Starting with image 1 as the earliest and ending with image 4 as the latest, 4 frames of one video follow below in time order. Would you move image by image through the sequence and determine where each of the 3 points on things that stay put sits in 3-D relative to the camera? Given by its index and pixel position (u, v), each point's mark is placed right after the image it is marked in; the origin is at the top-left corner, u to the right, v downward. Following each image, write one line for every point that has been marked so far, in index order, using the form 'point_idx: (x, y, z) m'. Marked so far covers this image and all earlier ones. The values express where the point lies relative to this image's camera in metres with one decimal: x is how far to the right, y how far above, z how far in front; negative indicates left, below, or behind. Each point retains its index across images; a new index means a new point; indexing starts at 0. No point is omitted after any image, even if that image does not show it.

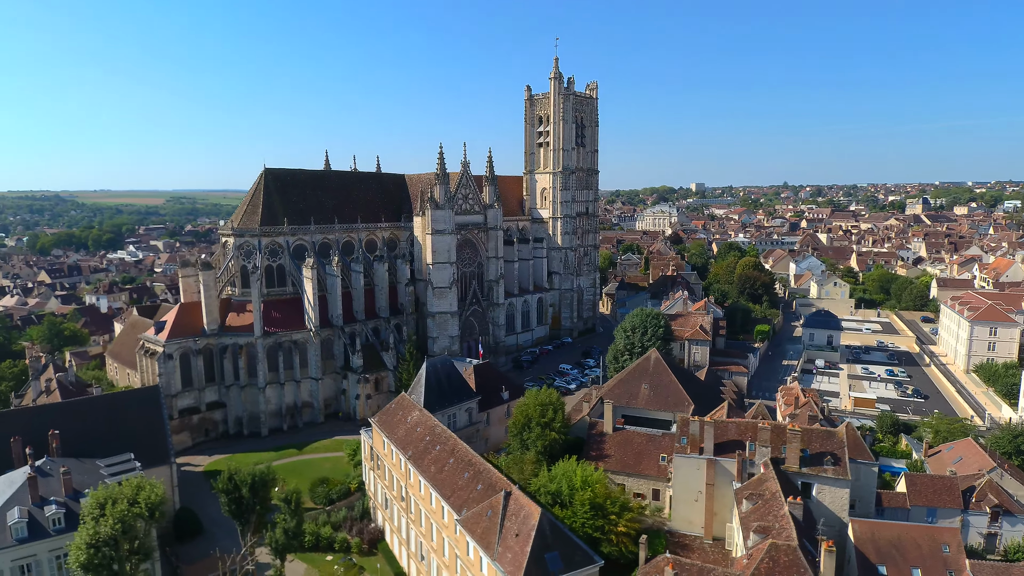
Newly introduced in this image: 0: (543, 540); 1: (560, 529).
0: (+0.9, -7.5, +18.8) m
1: (+1.5, -7.4, +19.3) m
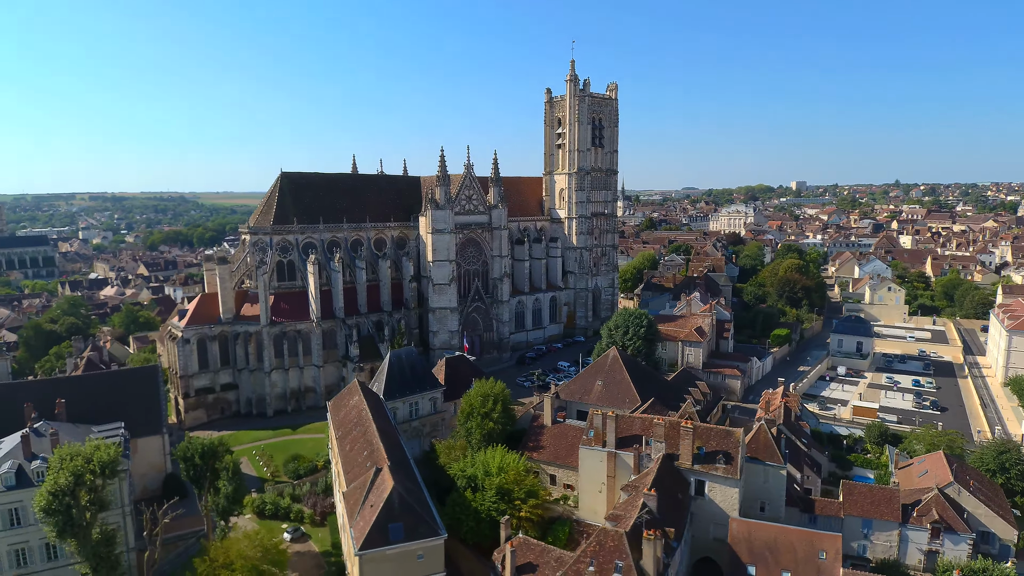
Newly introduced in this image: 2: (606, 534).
0: (-4.0, -7.3, +20.5) m
1: (-3.4, -7.2, +21.0) m
2: (+3.0, -7.8, +19.8) m
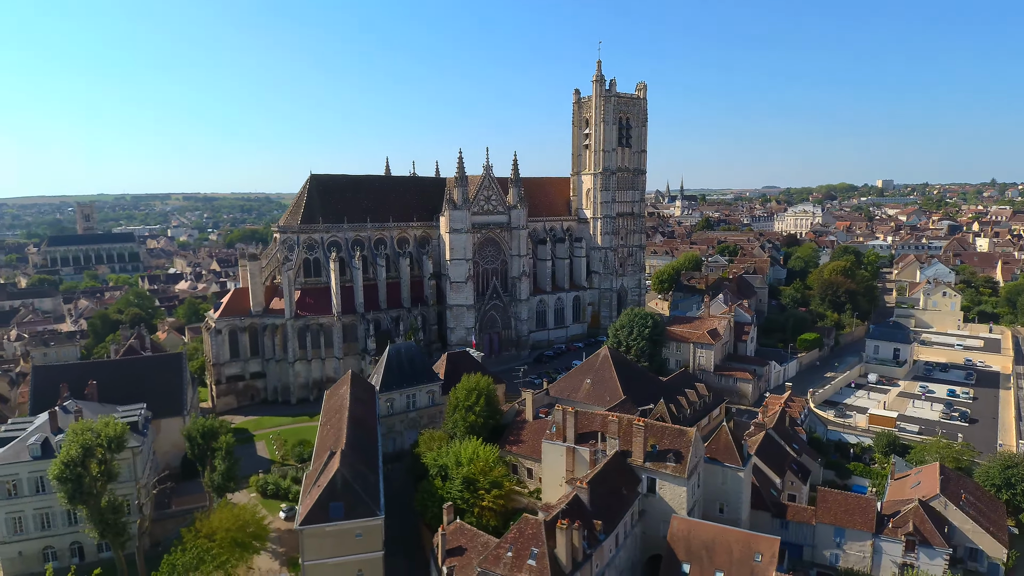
0: (-6.3, -7.1, +22.1) m
1: (-5.7, -7.0, +22.4) m
2: (+0.5, -7.7, +20.6) m
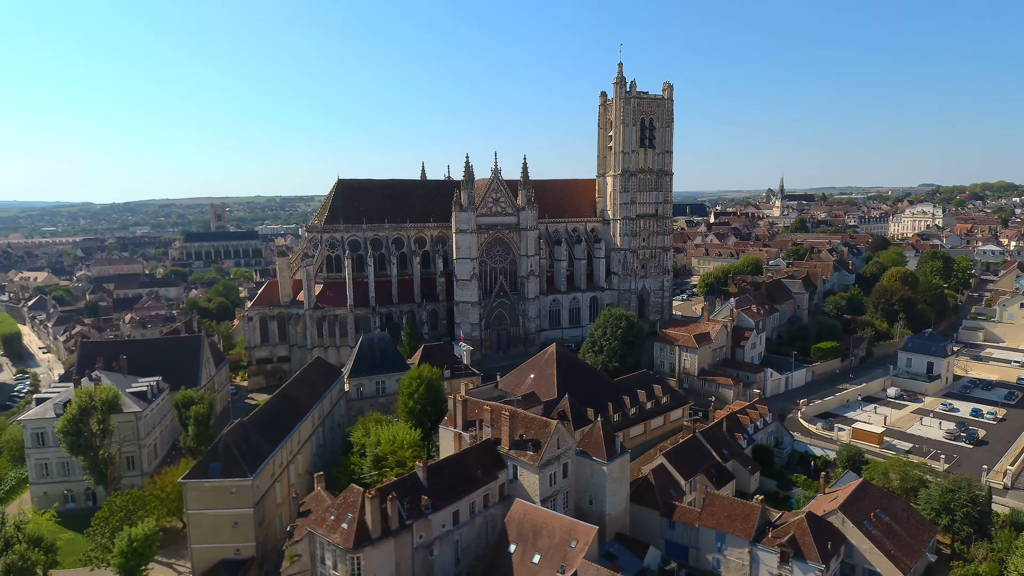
0: (-12.3, -6.8, +26.0) m
1: (-11.6, -6.7, +26.2) m
2: (-5.8, -7.5, +23.3) m
